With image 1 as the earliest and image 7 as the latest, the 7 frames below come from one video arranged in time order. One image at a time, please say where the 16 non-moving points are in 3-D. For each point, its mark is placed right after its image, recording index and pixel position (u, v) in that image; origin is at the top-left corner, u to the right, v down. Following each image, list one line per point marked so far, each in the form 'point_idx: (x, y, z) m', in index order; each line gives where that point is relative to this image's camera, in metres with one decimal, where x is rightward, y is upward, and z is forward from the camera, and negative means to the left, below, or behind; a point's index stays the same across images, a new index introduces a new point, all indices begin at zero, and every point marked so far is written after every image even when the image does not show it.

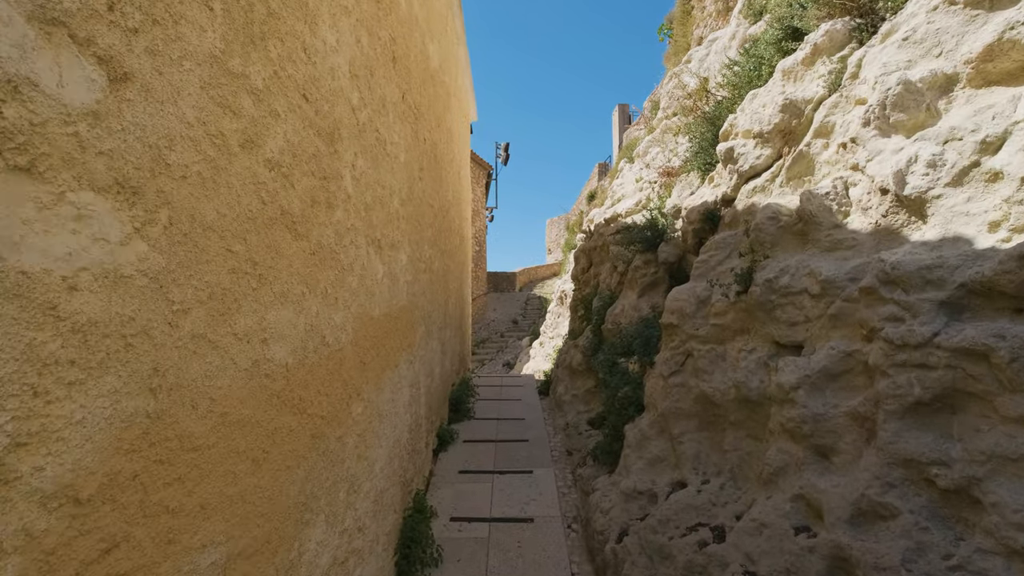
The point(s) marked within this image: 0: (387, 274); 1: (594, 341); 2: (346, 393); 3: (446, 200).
0: (-0.7, +0.1, +3.1) m
1: (+0.9, -0.6, +5.9) m
2: (-0.7, -0.4, +2.3) m
3: (-0.7, +0.9, +6.0) m
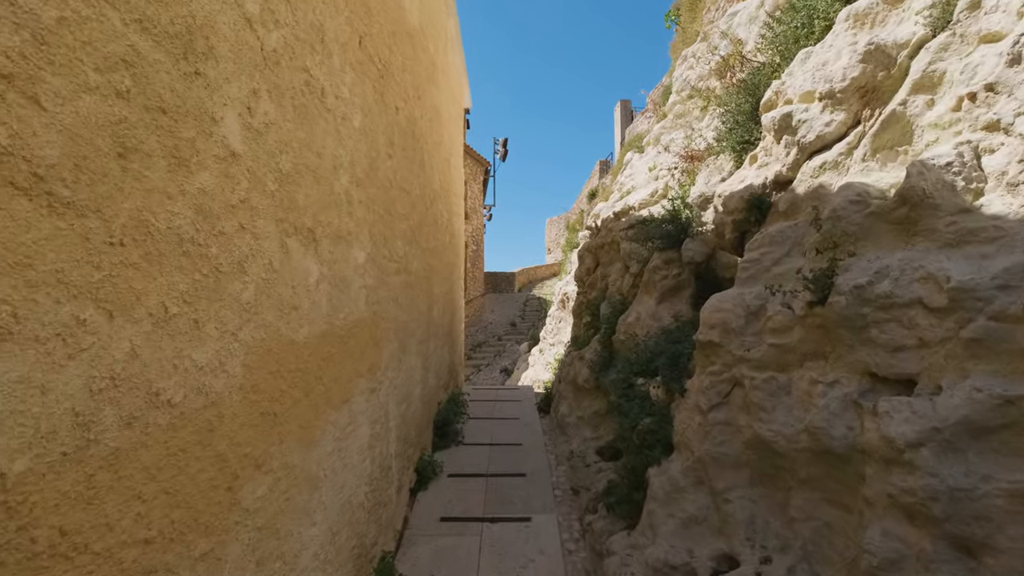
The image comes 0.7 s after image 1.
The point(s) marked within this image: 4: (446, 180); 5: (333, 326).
0: (-0.7, 0.0, +2.2) m
1: (+0.8, -0.6, +5.0) m
2: (-0.7, -0.5, +1.4) m
3: (-0.8, +0.9, +5.1) m
4: (-0.8, +1.2, +6.5) m
5: (-0.7, -0.2, +2.3) m
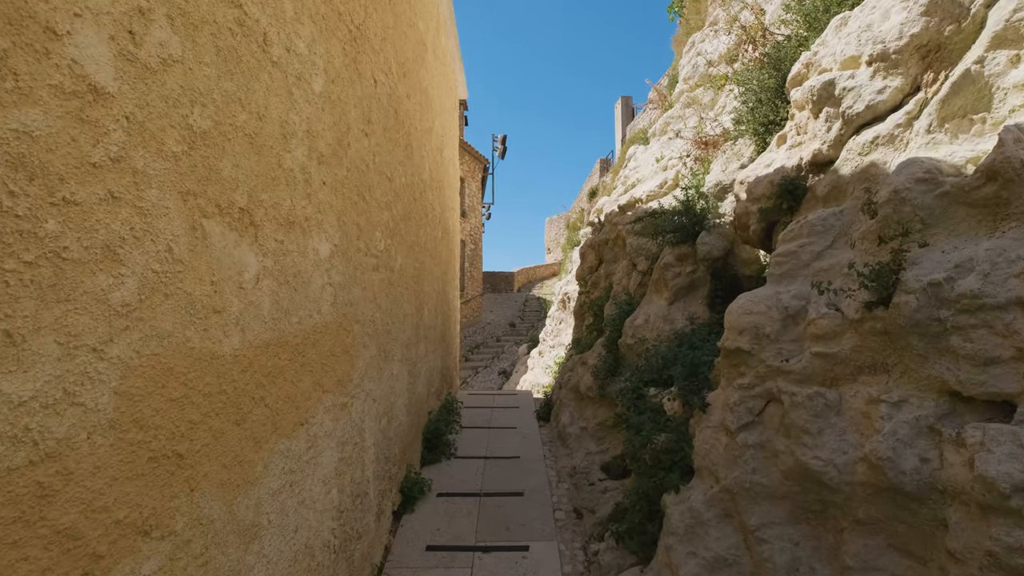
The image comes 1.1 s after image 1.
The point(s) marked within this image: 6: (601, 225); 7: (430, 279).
0: (-0.8, 0.0, +1.8) m
1: (+0.8, -0.6, +4.6) m
2: (-0.8, -0.5, +1.0) m
3: (-0.8, +0.9, +4.6) m
4: (-0.8, +1.2, +6.1) m
5: (-0.8, -0.1, +1.8) m
6: (+1.0, +0.7, +6.5) m
7: (-0.8, +0.1, +5.4) m
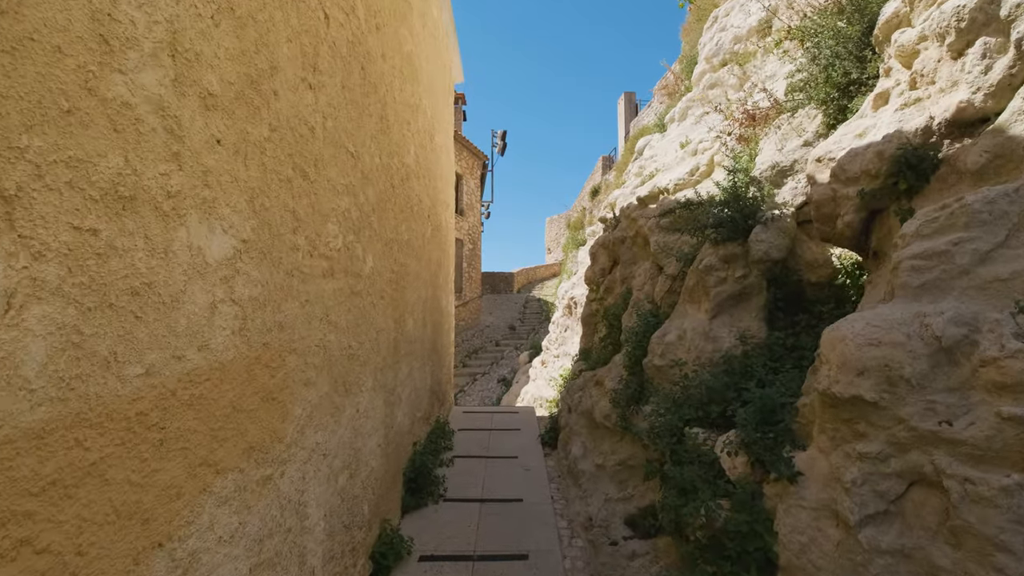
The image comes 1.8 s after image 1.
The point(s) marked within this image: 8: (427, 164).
0: (-0.8, 0.0, +0.9) m
1: (+0.8, -0.7, +3.7) m
2: (-0.7, -0.5, +0.1) m
3: (-0.8, +0.8, +3.8) m
4: (-0.8, +1.2, +5.2) m
5: (-0.8, -0.2, +1.0) m
6: (+1.0, +0.7, +5.6) m
7: (-0.8, 0.0, +4.5) m
8: (-0.8, +1.1, +5.1) m
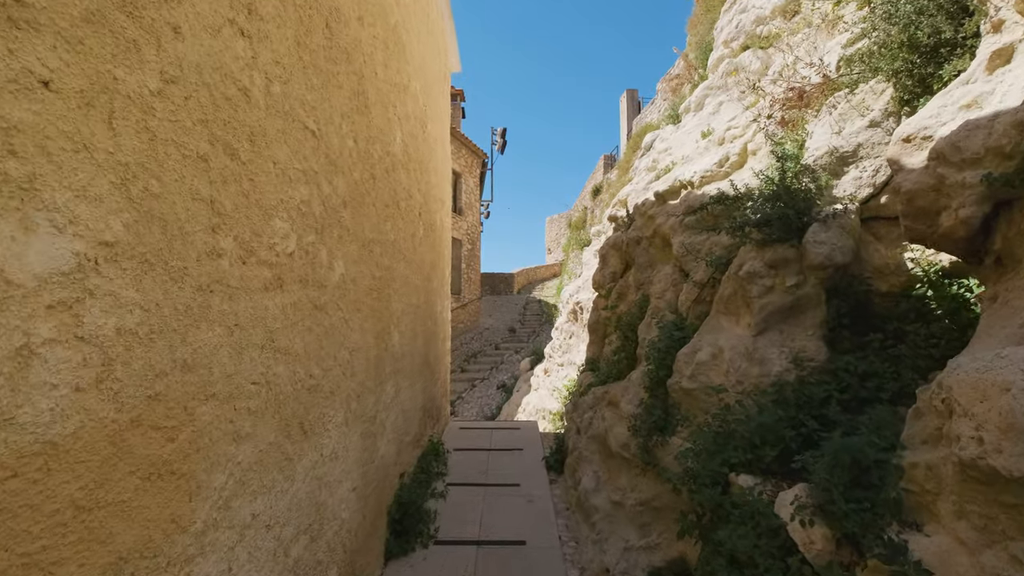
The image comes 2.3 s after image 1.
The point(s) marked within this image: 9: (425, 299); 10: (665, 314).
0: (-0.7, -0.1, +0.4) m
1: (+0.8, -0.7, +3.2) m
2: (-0.7, -0.6, -0.4) m
3: (-0.8, +0.8, +3.2) m
4: (-0.8, +1.1, +4.7) m
5: (-0.7, -0.3, +0.4) m
6: (+1.1, +0.6, +5.0) m
7: (-0.8, 0.0, +4.0) m
8: (-0.8, +1.1, +4.6) m
9: (-0.8, -0.1, +4.9) m
10: (+1.0, -0.2, +3.7) m
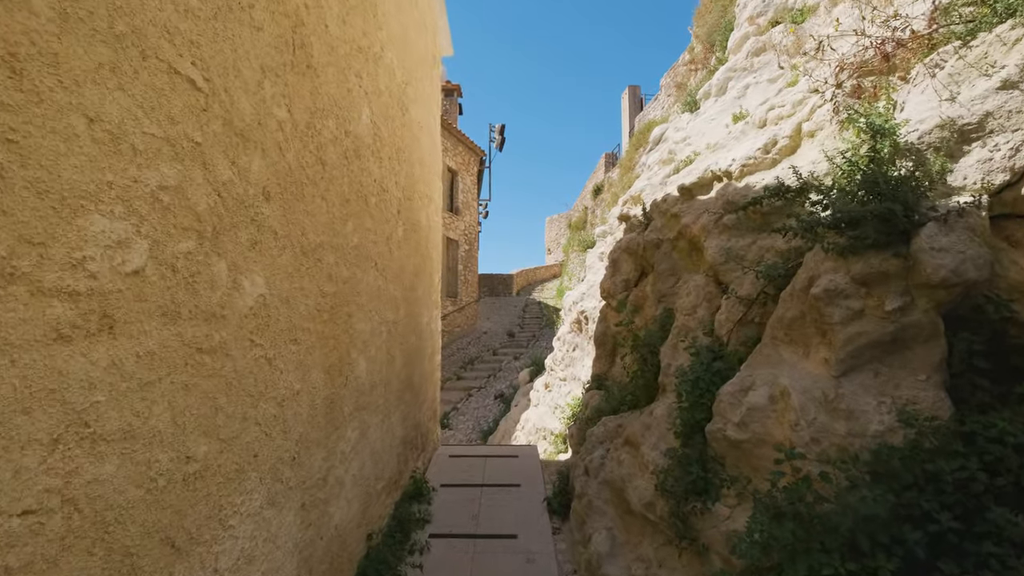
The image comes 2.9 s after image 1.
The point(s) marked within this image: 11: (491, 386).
0: (-0.8, -0.1, -0.4) m
1: (+0.8, -0.8, +2.5) m
2: (-0.7, -0.7, -1.2) m
3: (-0.8, +0.7, +2.5) m
4: (-0.8, +1.0, +3.9) m
5: (-0.8, -0.3, -0.3) m
6: (+1.0, +0.5, +4.3) m
7: (-0.8, -0.1, +3.2) m
8: (-0.8, +1.0, +3.9) m
9: (-0.8, -0.2, +4.2) m
10: (+1.0, -0.3, +3.0) m
11: (-0.5, -2.3, +12.9) m
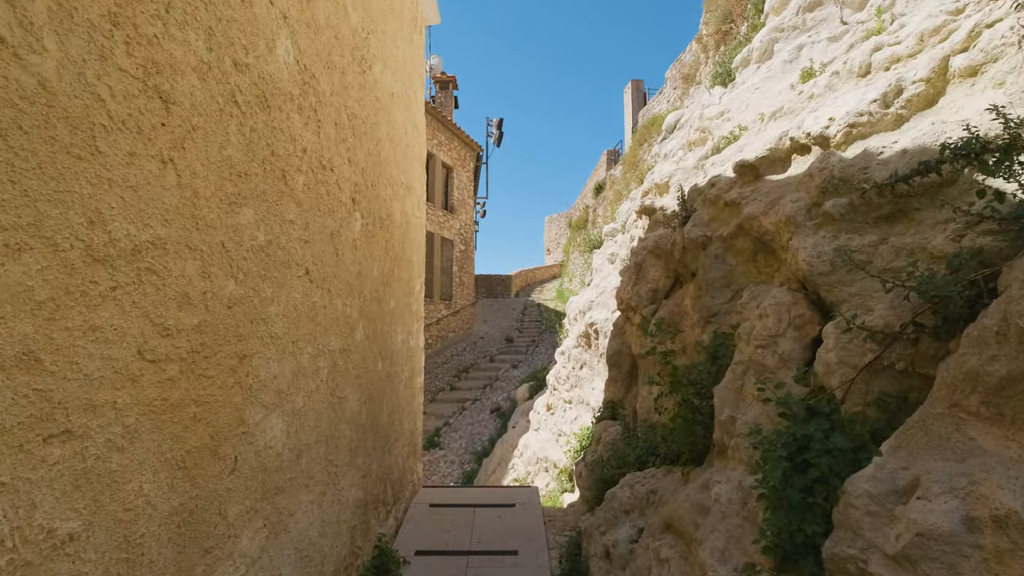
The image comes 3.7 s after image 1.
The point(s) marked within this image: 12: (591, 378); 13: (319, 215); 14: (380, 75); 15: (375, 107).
0: (-0.8, -0.2, -1.4) m
1: (+0.8, -0.9, +1.5) m
2: (-0.8, -0.7, -2.2) m
3: (-0.8, +0.6, +1.5) m
4: (-0.8, +1.0, +2.9) m
5: (-0.8, -0.4, -1.3) m
6: (+1.0, +0.5, +3.3) m
7: (-0.8, -0.2, +2.2) m
8: (-0.8, +0.9, +2.8) m
9: (-0.8, -0.3, +3.2) m
10: (+1.0, -0.3, +2.0) m
11: (-0.5, -2.3, +11.9) m
12: (+0.8, -0.9, +5.5) m
13: (-0.8, +0.3, +2.3) m
14: (-0.8, +1.4, +3.5) m
15: (-0.8, +1.1, +3.4) m
